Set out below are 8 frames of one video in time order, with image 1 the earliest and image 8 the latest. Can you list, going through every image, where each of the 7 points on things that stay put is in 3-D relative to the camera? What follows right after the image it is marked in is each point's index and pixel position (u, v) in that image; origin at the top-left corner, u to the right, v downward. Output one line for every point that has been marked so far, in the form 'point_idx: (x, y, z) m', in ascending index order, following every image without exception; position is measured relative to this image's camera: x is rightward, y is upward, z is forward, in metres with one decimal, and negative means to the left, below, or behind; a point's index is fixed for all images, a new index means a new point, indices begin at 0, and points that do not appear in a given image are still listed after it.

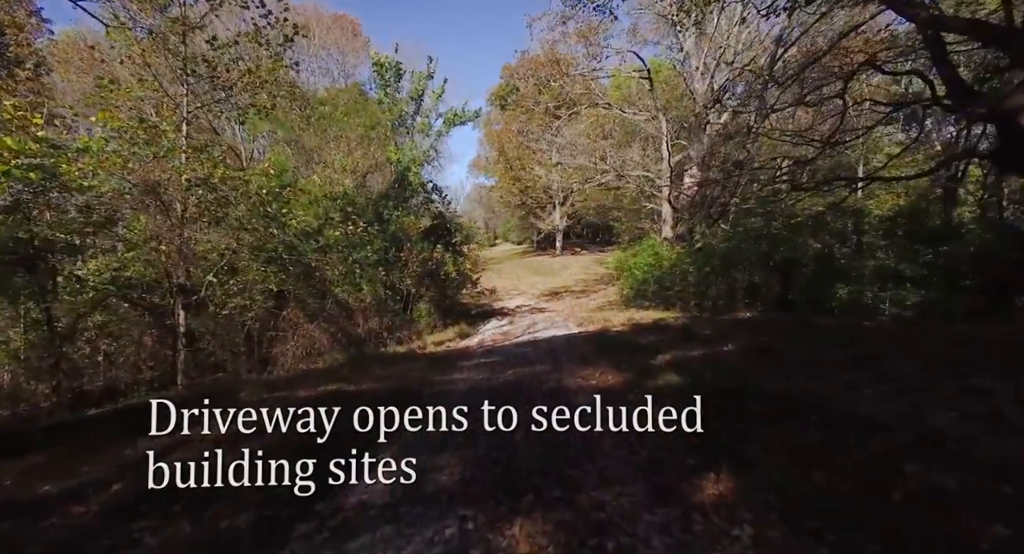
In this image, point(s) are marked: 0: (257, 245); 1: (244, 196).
0: (-4.5, +0.5, +8.4) m
1: (-4.4, +1.2, +7.9) m
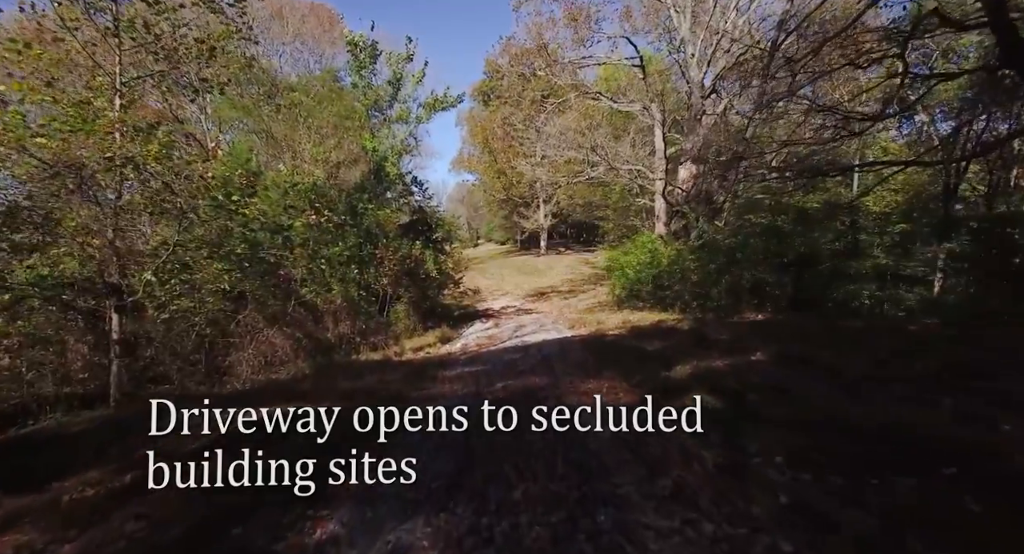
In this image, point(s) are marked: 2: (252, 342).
0: (-4.6, +0.5, +7.3) m
1: (-4.5, +1.2, +6.8) m
2: (-4.3, -1.1, +8.1) m
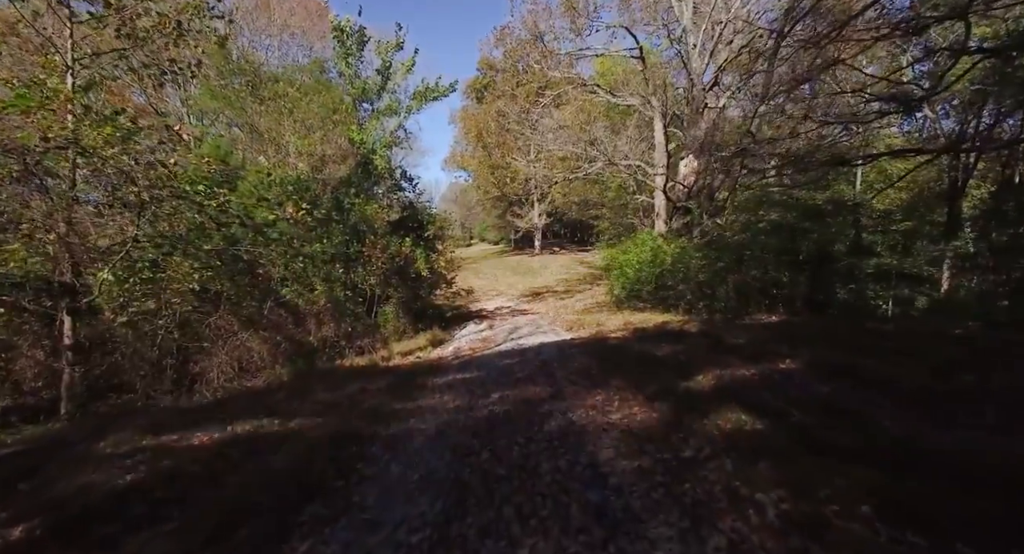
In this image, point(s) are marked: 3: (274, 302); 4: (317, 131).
0: (-4.7, +0.5, +6.7) m
1: (-4.6, +1.2, +6.1) m
2: (-4.4, -1.0, +7.4) m
3: (-4.1, -0.4, +8.4) m
4: (-4.5, +3.4, +11.3) m
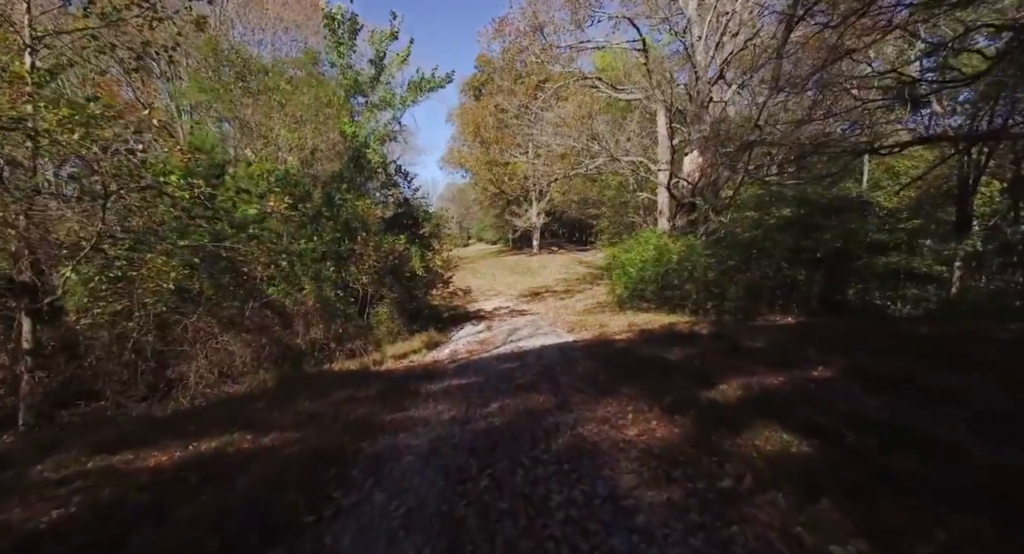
0: (-4.7, +0.6, +6.2) m
1: (-4.6, +1.3, +5.6) m
2: (-4.4, -1.0, +6.9) m
3: (-4.1, -0.4, +7.9) m
4: (-4.5, +3.4, +10.8) m
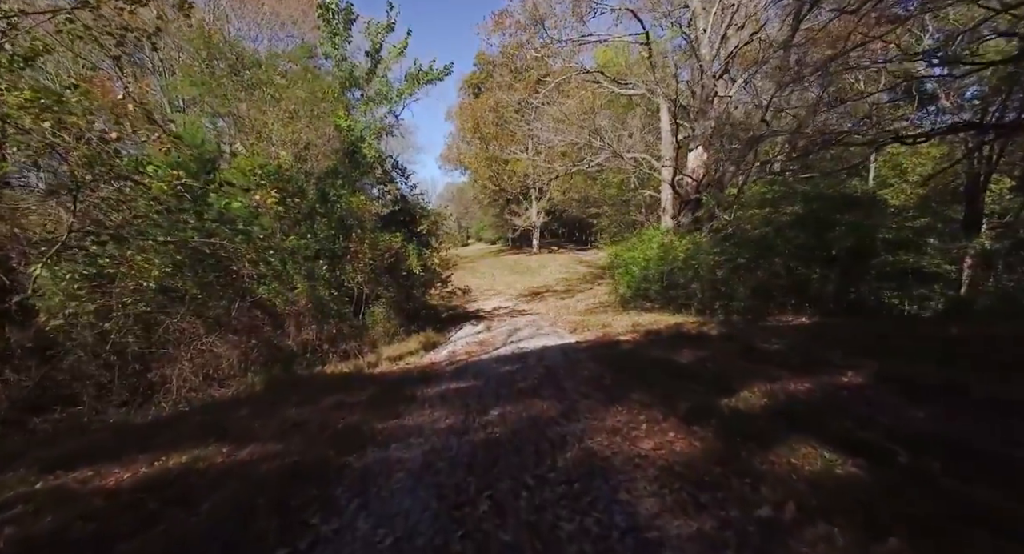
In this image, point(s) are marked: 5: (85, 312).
0: (-4.7, +0.6, +5.8) m
1: (-4.5, +1.3, +5.3) m
2: (-4.3, -1.0, +6.6) m
3: (-4.1, -0.4, +7.6) m
4: (-4.5, +3.4, +10.4) m
5: (-5.2, -0.4, +6.0) m
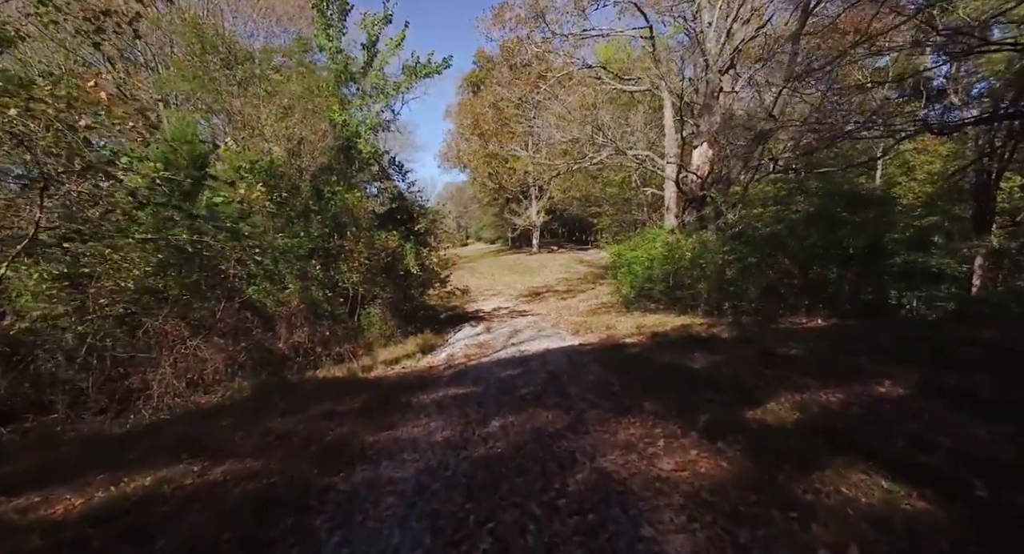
0: (-4.7, +0.6, +5.5) m
1: (-4.5, +1.3, +5.0) m
2: (-4.3, -1.0, +6.2) m
3: (-4.1, -0.4, +7.3) m
4: (-4.5, +3.4, +10.1) m
5: (-5.2, -0.4, +5.7) m
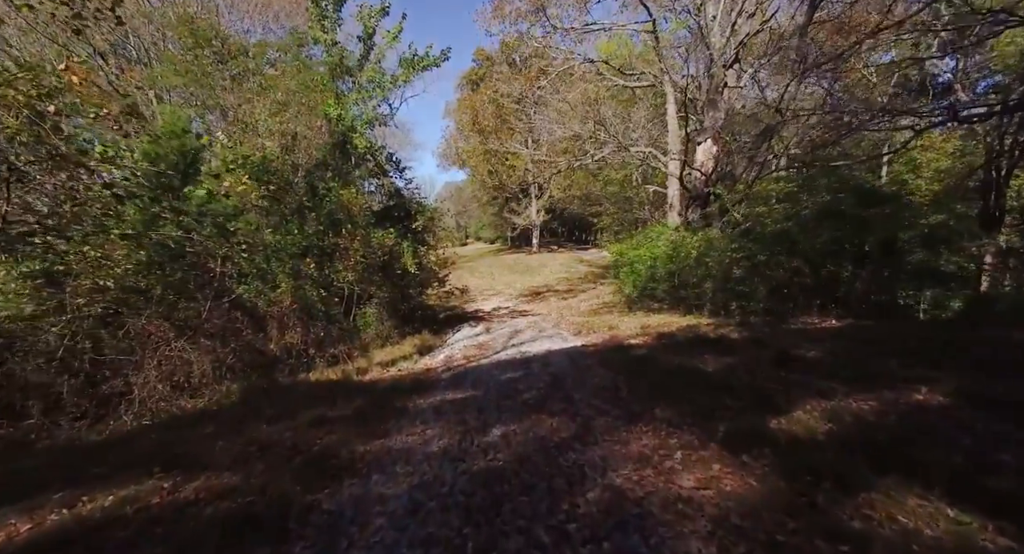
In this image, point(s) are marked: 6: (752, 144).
0: (-4.6, +0.6, +5.2) m
1: (-4.5, +1.3, +4.7) m
2: (-4.3, -1.0, +6.0) m
3: (-4.1, -0.4, +7.0) m
4: (-4.5, +3.4, +9.8) m
5: (-5.1, -0.4, +5.4) m
6: (+5.2, +2.9, +10.6) m
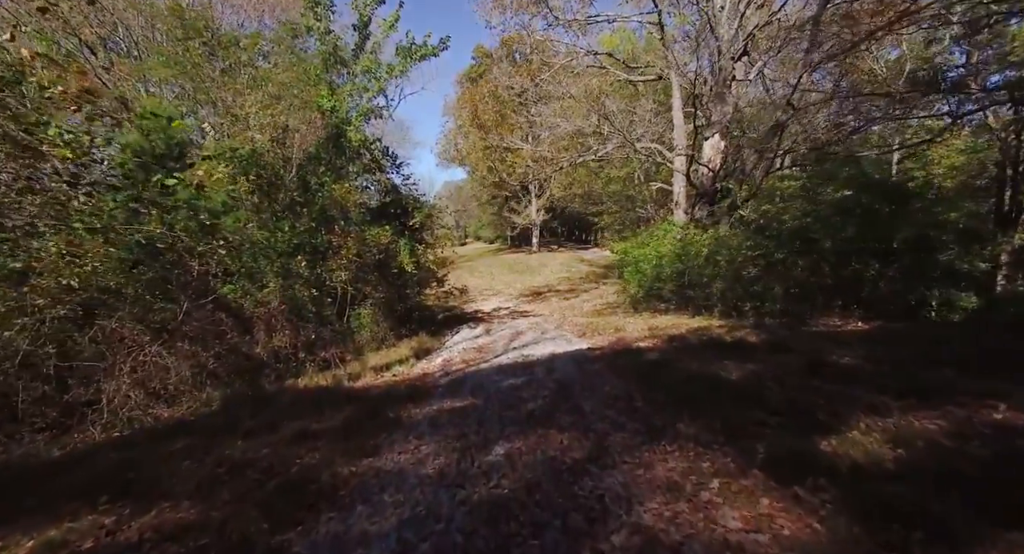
0: (-4.6, +0.6, +4.8) m
1: (-4.5, +1.3, +4.2) m
2: (-4.3, -1.0, +5.5) m
3: (-4.0, -0.3, +6.5) m
4: (-4.5, +3.4, +9.4) m
5: (-5.1, -0.4, +4.9) m
6: (+5.2, +2.9, +10.2) m
